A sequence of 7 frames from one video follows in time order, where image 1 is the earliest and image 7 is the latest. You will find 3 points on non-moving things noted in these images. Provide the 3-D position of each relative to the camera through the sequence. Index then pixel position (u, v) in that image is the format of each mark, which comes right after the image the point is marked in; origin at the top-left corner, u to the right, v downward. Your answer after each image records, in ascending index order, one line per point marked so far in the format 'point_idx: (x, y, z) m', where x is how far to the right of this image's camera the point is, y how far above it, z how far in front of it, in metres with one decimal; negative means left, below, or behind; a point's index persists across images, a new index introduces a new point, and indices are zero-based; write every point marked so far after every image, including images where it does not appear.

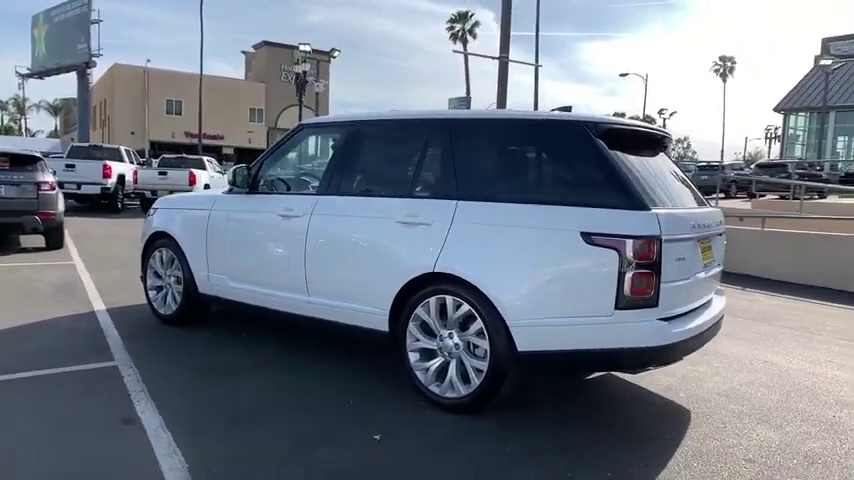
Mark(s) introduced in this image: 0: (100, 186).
0: (-7.6, +1.3, +15.4) m
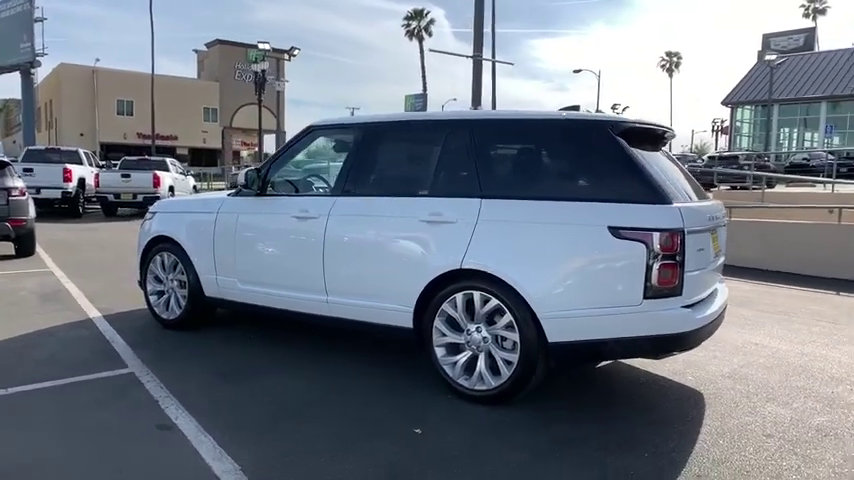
0: (-8.3, +1.1, +14.9) m
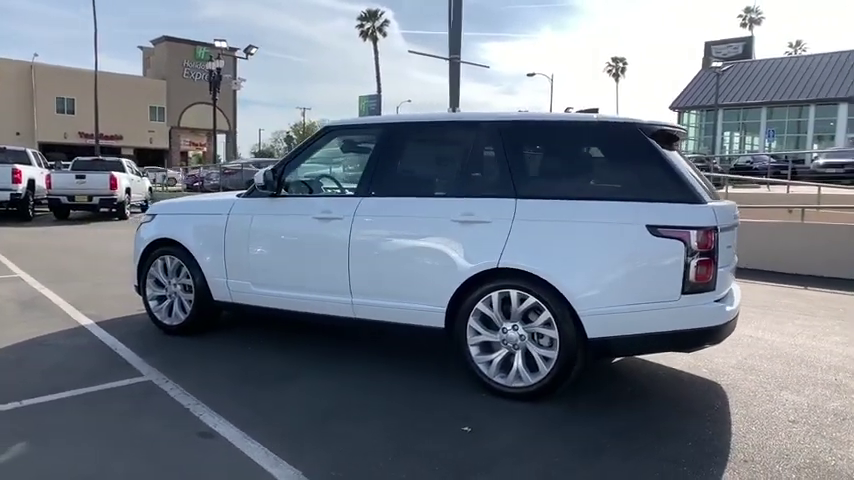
0: (-9.0, +1.0, +14.2) m
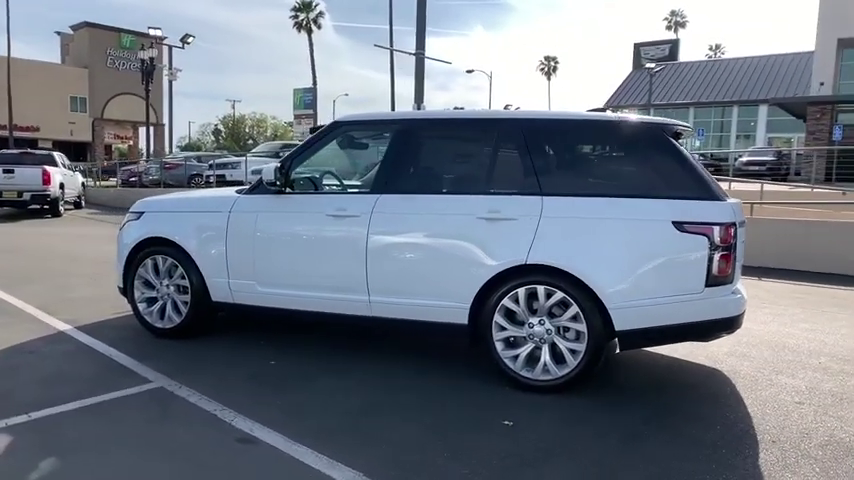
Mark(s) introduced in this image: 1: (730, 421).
0: (-9.9, +1.0, +13.1) m
1: (+1.9, -1.2, +4.2) m
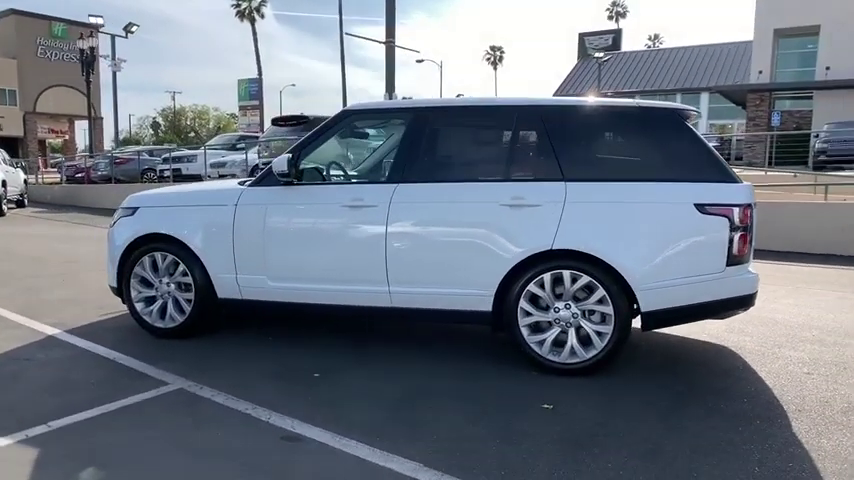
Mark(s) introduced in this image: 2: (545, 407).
0: (-10.5, +1.0, +12.1) m
1: (+2.2, -1.0, +4.4) m
2: (+0.7, -1.1, +4.2) m
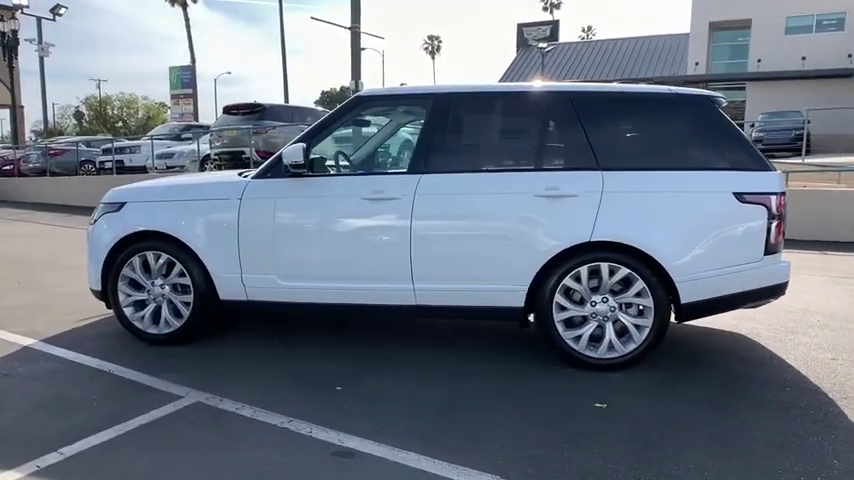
0: (-11.0, +0.9, +10.7) m
1: (+2.4, -0.9, +4.4) m
2: (+1.0, -1.0, +4.0) m
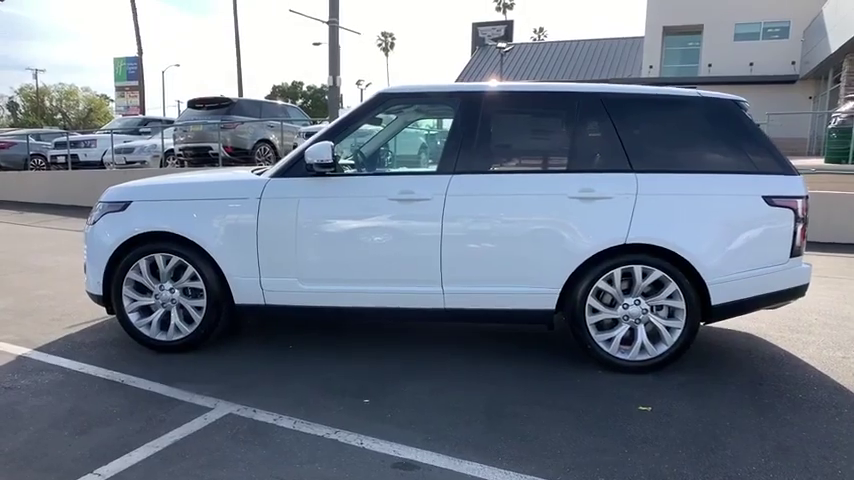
0: (-11.3, +0.9, +9.6) m
1: (+2.6, -1.0, +4.5) m
2: (+1.3, -1.0, +4.0) m
